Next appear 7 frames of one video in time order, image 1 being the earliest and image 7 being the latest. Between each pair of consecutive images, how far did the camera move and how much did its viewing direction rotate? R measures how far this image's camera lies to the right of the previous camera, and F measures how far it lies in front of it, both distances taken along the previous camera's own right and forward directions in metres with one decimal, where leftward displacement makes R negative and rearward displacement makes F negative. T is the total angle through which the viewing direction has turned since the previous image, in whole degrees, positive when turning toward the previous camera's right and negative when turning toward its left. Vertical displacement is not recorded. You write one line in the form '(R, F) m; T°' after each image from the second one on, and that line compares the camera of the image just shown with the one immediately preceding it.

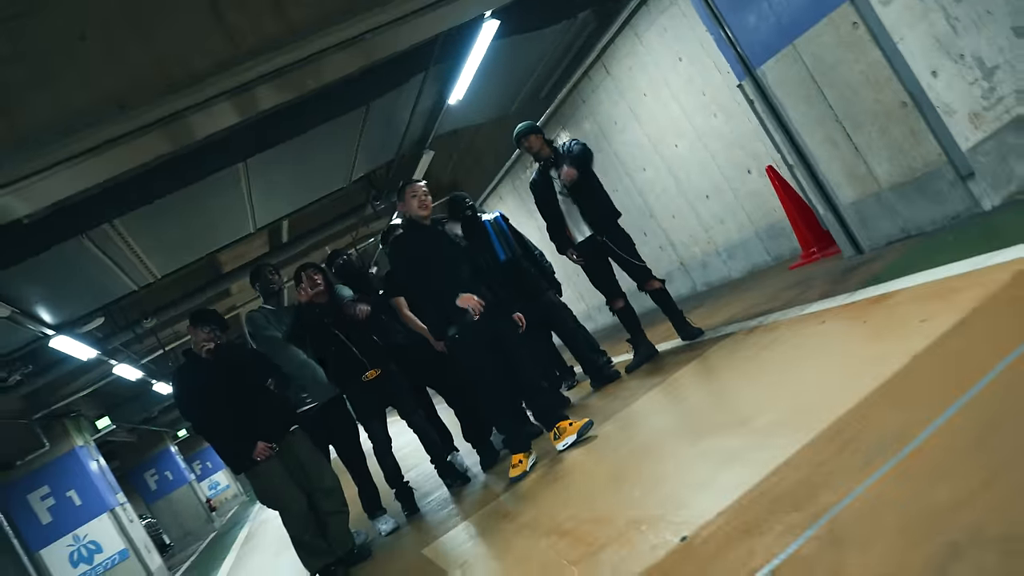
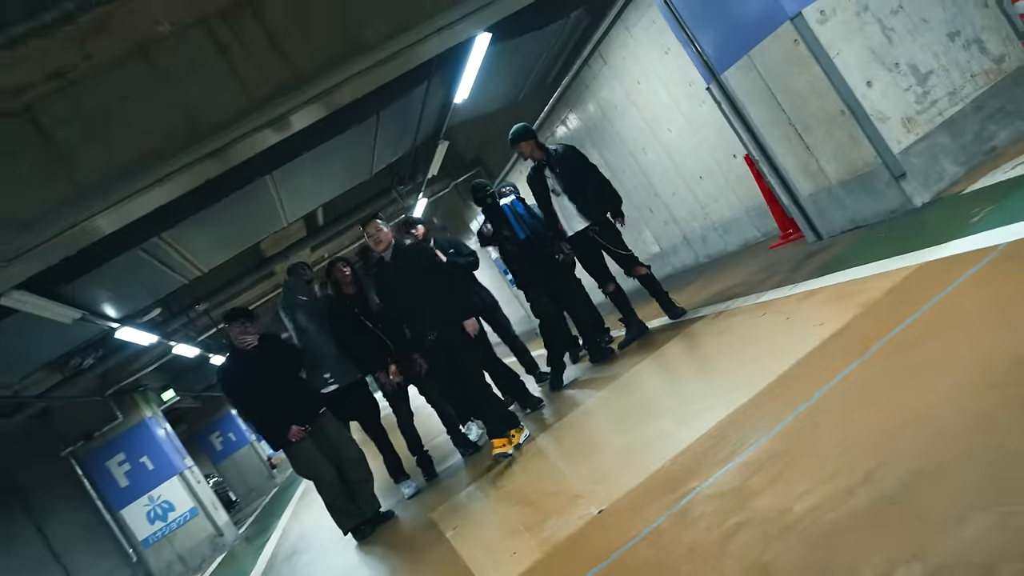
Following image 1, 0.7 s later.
(+0.4, -0.6) m; -4°
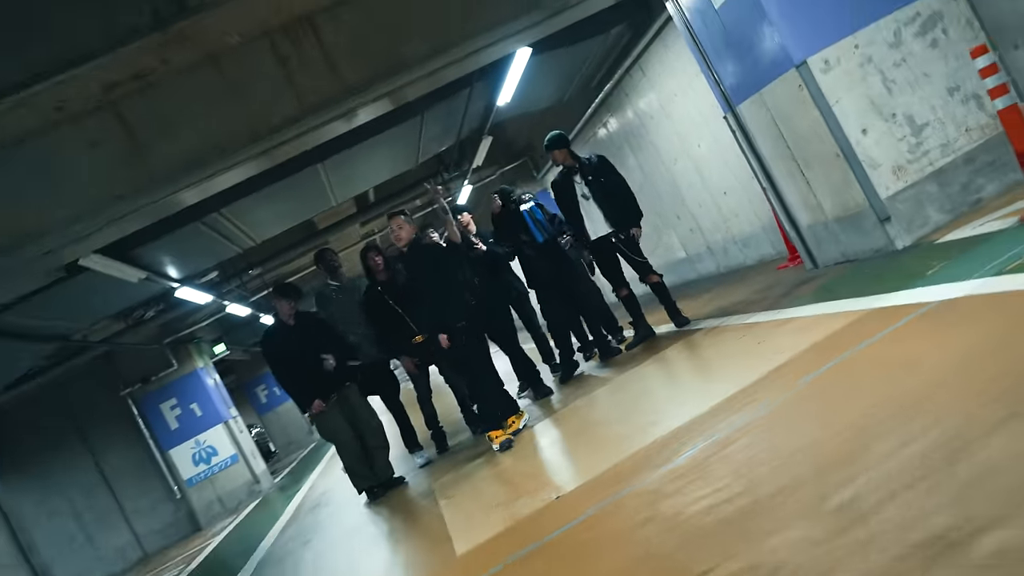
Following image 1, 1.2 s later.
(+0.3, -0.5) m; -4°
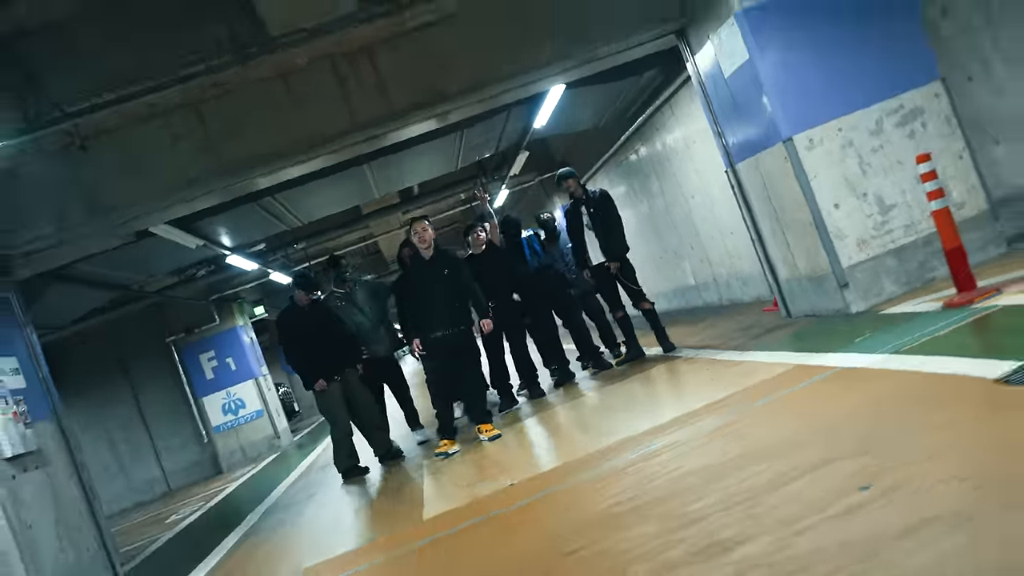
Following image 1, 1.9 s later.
(+0.3, -0.8) m; -3°
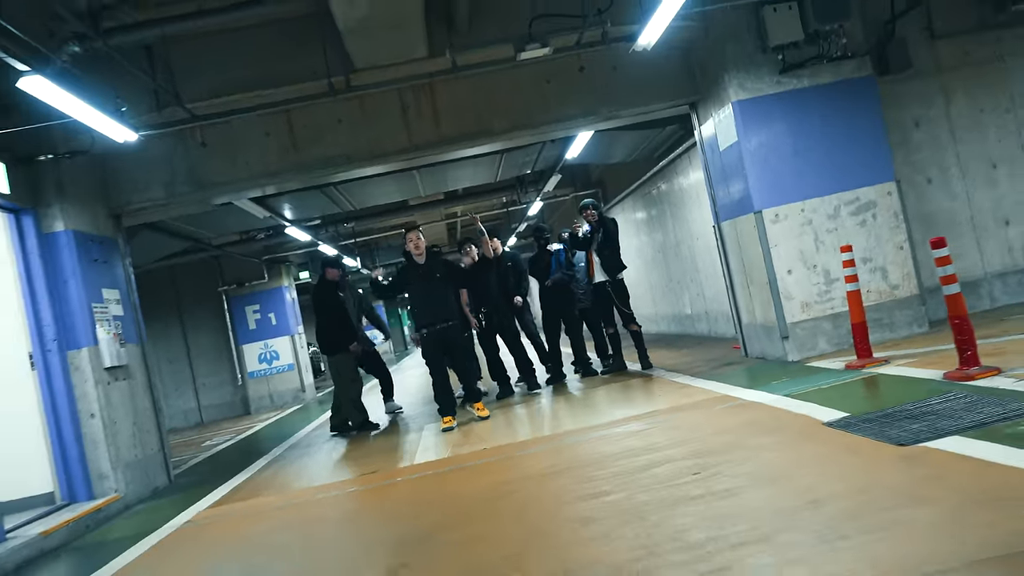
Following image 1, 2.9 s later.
(+0.3, -1.3) m; -3°
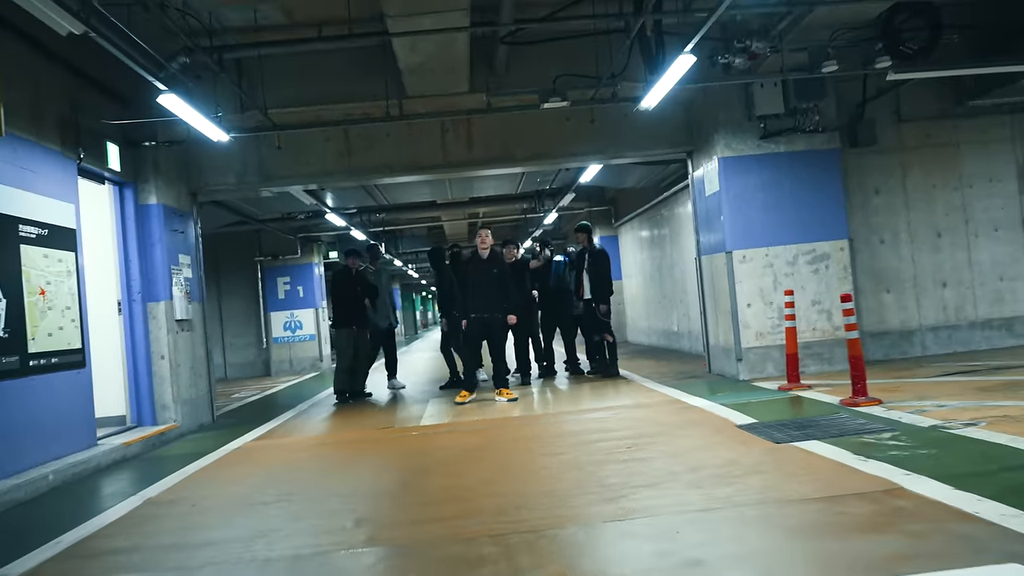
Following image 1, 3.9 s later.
(+0.1, -1.3) m; -1°
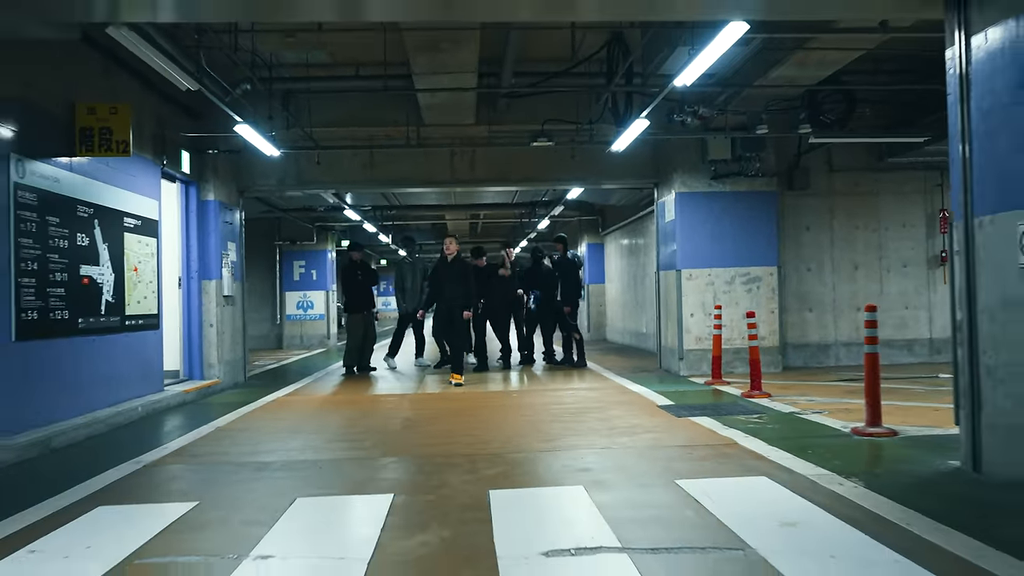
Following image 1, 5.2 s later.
(+0.1, -1.8) m; 0°
